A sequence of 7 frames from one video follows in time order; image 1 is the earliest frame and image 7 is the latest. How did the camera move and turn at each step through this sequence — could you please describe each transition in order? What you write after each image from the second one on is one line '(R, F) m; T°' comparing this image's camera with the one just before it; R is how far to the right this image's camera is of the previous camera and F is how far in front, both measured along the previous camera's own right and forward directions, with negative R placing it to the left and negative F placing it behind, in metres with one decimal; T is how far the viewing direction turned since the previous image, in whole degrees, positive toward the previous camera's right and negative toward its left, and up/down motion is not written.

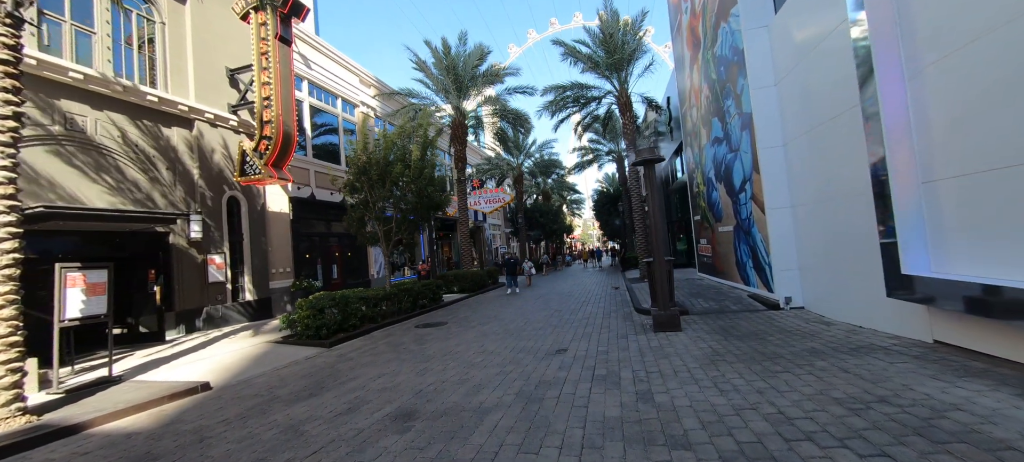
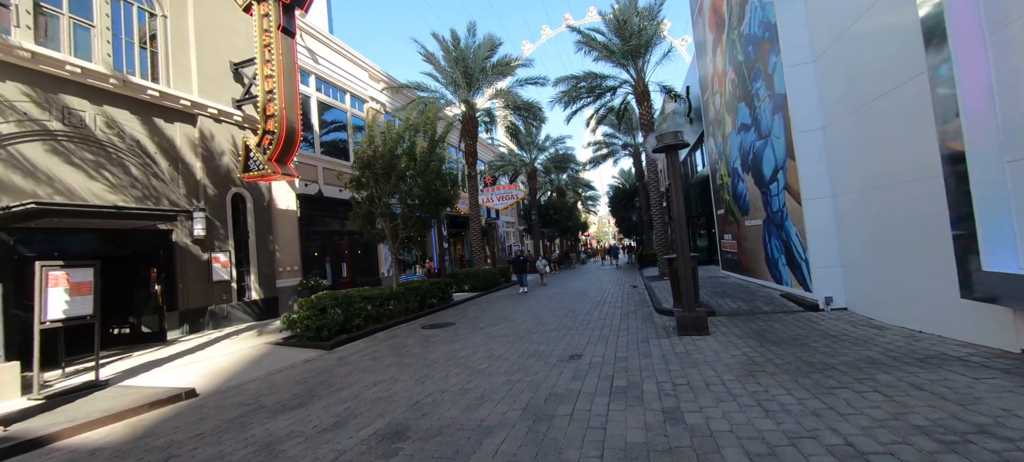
(+0.1, +0.6) m; -2°
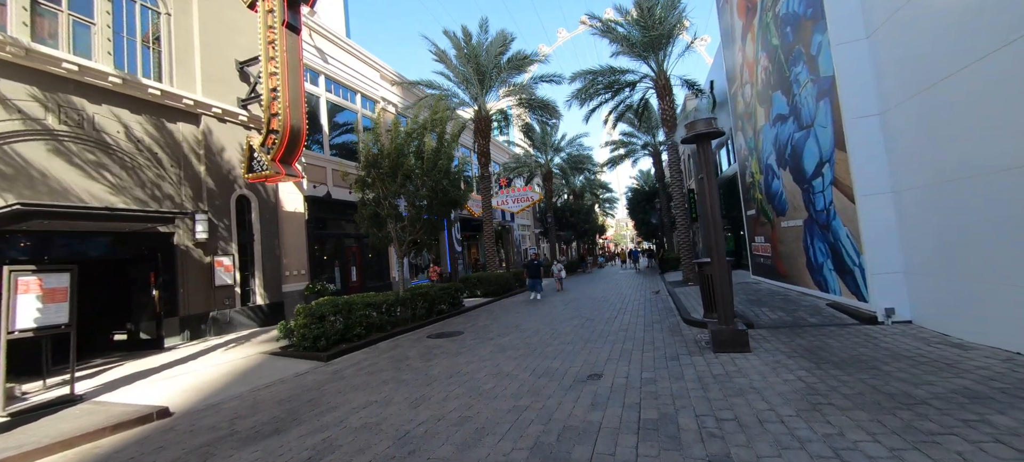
(+0.1, +0.7) m; -2°
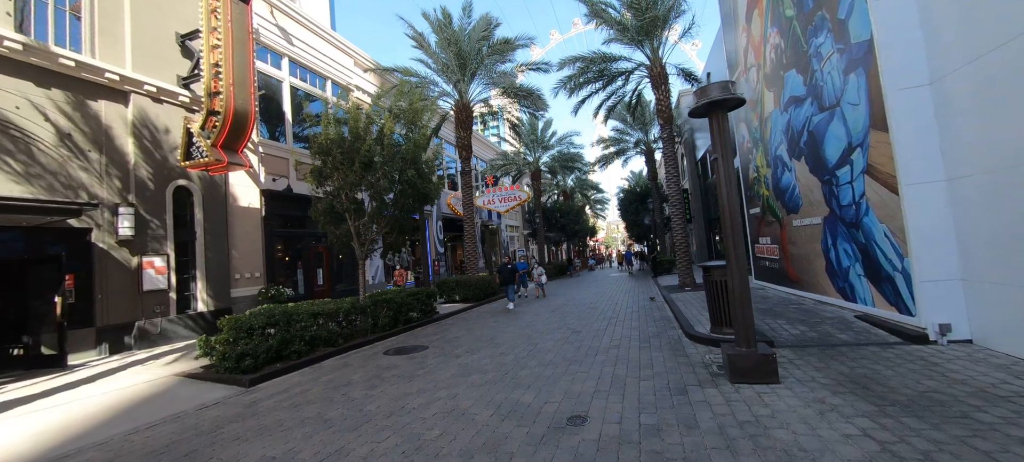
(+0.4, +1.4) m; +1°
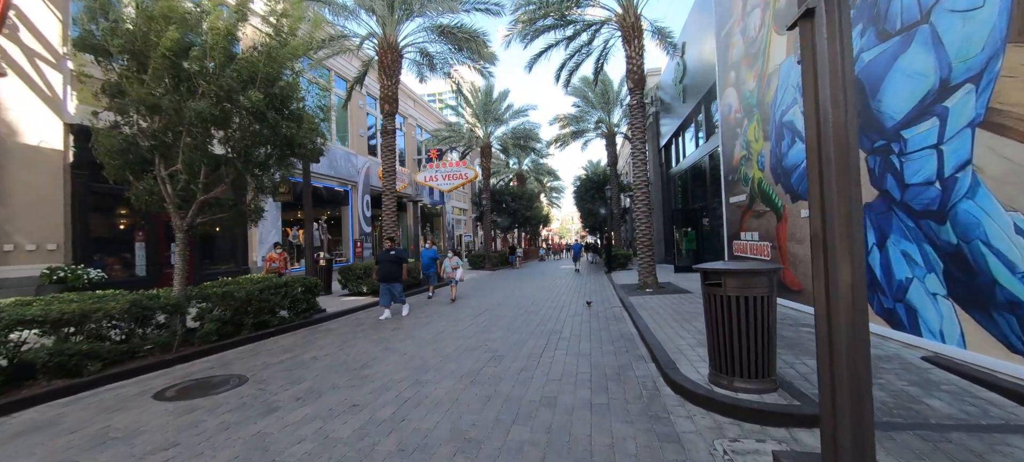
(+0.9, +3.0) m; +7°
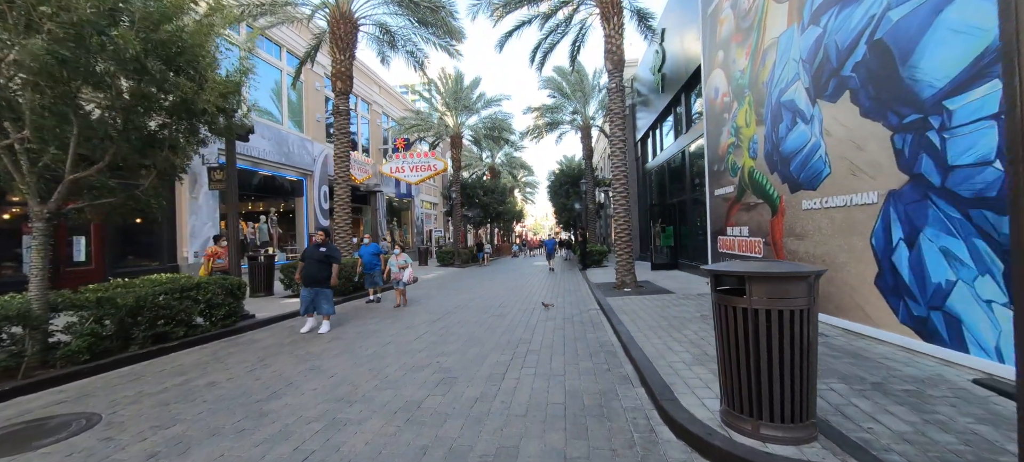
(+0.2, +1.1) m; +4°
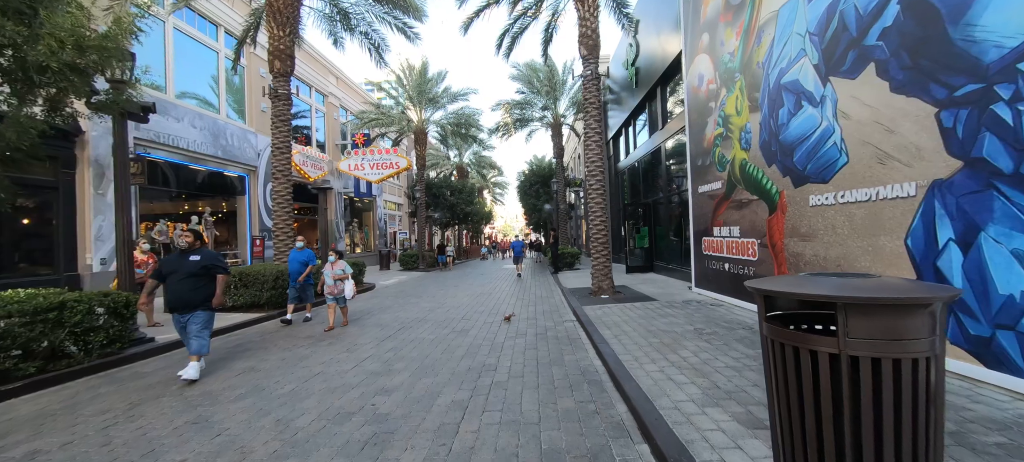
(+0.1, +1.1) m; +5°
